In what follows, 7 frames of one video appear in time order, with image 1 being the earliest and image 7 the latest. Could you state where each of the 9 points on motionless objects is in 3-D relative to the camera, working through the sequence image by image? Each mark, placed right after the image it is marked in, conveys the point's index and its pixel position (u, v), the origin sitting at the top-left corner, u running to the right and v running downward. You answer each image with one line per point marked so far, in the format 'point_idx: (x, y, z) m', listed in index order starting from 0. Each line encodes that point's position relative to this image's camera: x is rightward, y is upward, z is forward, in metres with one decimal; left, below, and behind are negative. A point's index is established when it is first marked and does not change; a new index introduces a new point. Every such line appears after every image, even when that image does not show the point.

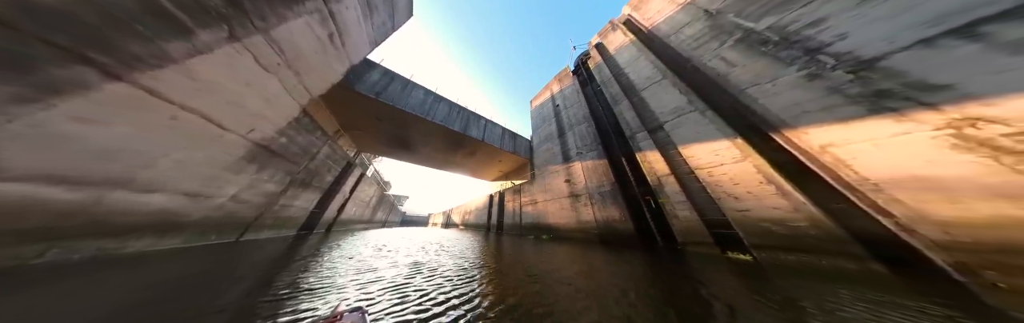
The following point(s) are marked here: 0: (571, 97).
0: (+4.1, +4.5, +9.5) m
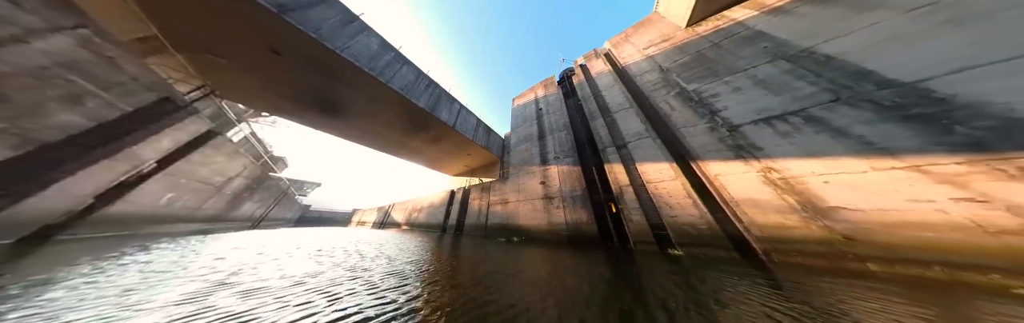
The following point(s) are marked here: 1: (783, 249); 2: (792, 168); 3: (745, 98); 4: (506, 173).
0: (+3.1, +4.2, +10.1) m
1: (+7.9, -2.6, +4.1) m
2: (+8.5, -0.2, +4.2) m
3: (+9.0, +2.5, +5.4) m
4: (-0.5, -0.9, +11.0) m
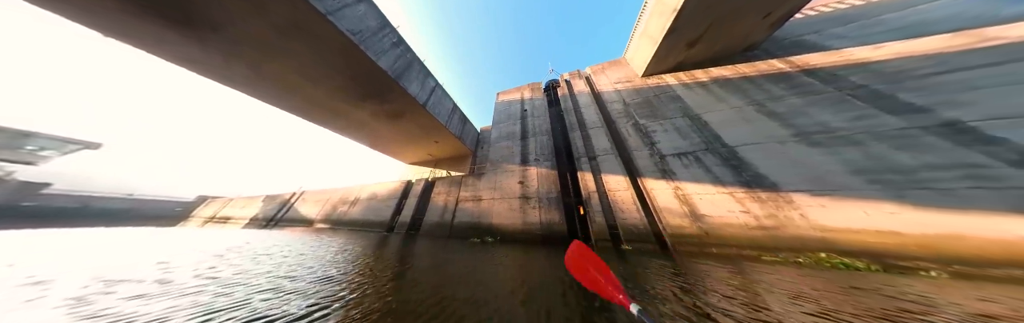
0: (+2.1, +4.0, +10.5) m
1: (+7.4, -3.6, +6.1) m
2: (+8.3, -1.2, +6.4) m
3: (+8.8, +1.4, +7.7) m
4: (-2.3, -0.5, +10.2) m
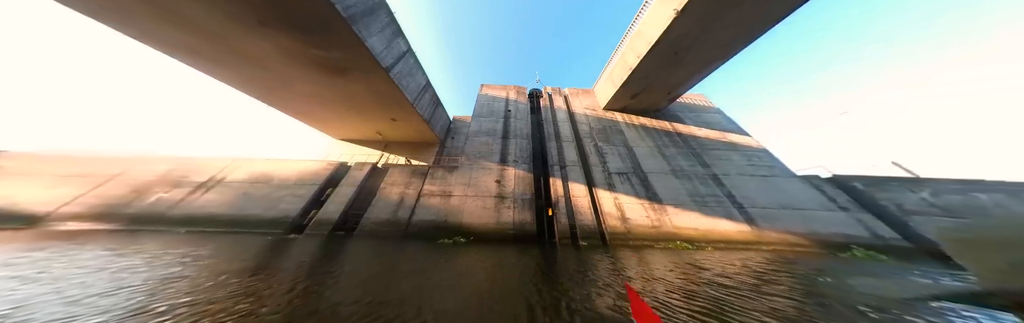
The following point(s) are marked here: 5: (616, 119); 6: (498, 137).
0: (+0.8, +3.9, +10.9) m
1: (+6.1, -4.5, +8.1) m
2: (+7.2, -2.4, +8.8) m
3: (+7.6, +0.2, +10.3) m
4: (-3.9, +0.1, +9.1) m
5: (+9.2, +3.9, +12.3) m
6: (-1.1, +1.6, +9.3) m
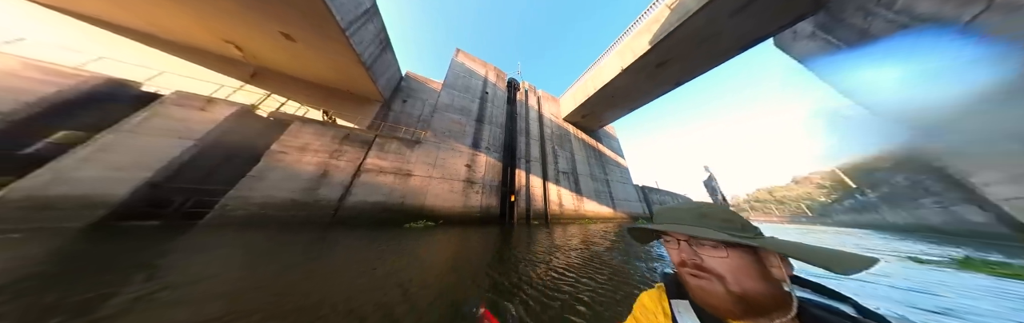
0: (-1.0, +4.8, +10.7) m
1: (+3.2, -4.5, +11.0) m
2: (+4.3, -2.5, +11.9) m
3: (+4.6, +0.2, +13.3) m
4: (-5.2, +1.5, +7.4) m
5: (+5.9, +3.8, +15.5) m
6: (-2.5, +2.7, +8.6) m
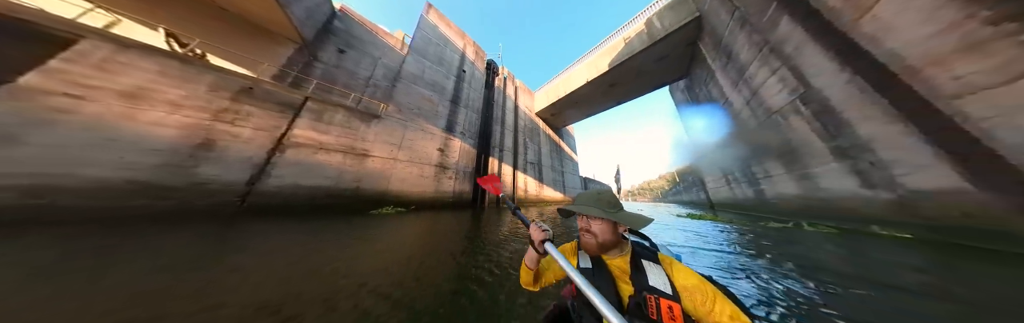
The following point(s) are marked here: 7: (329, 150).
0: (-2.8, +5.9, +10.0) m
1: (+0.1, -3.6, +12.6) m
2: (+1.1, -1.5, +13.6) m
3: (+1.2, +1.3, +14.7) m
4: (-6.2, +2.5, +5.9) m
5: (+2.1, +5.0, +16.8) m
6: (-3.8, +3.7, +7.8) m
7: (-6.4, +0.5, +4.8) m
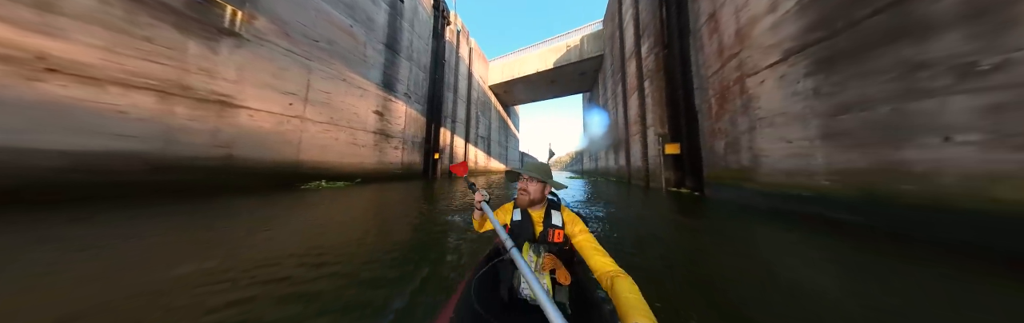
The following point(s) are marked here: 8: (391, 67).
0: (-5.8, +8.0, +7.4) m
1: (-5.7, -0.7, +12.9) m
2: (-5.1, +1.5, +13.8) m
3: (-5.2, +4.5, +14.3) m
4: (-7.1, +3.7, +2.9) m
5: (-5.0, +8.6, +15.8) m
6: (-5.9, +5.3, +5.5) m
7: (-7.0, +1.4, +2.3) m
8: (-6.2, +4.7, +6.2) m
